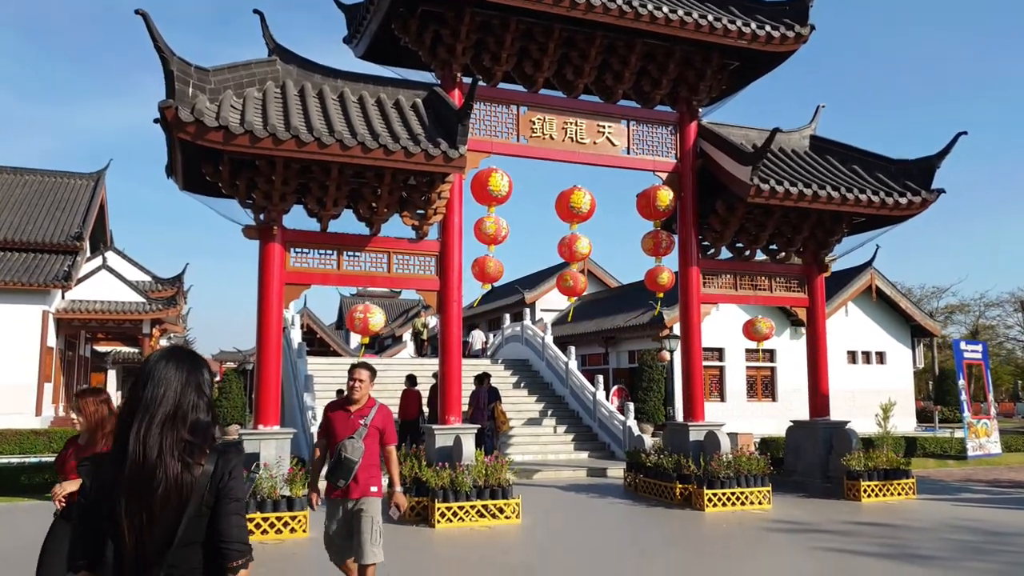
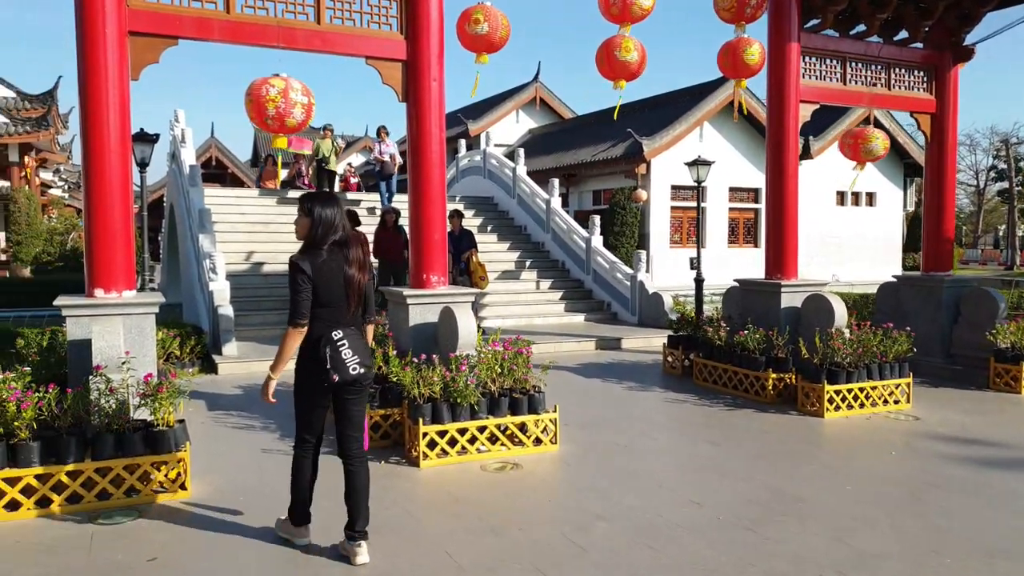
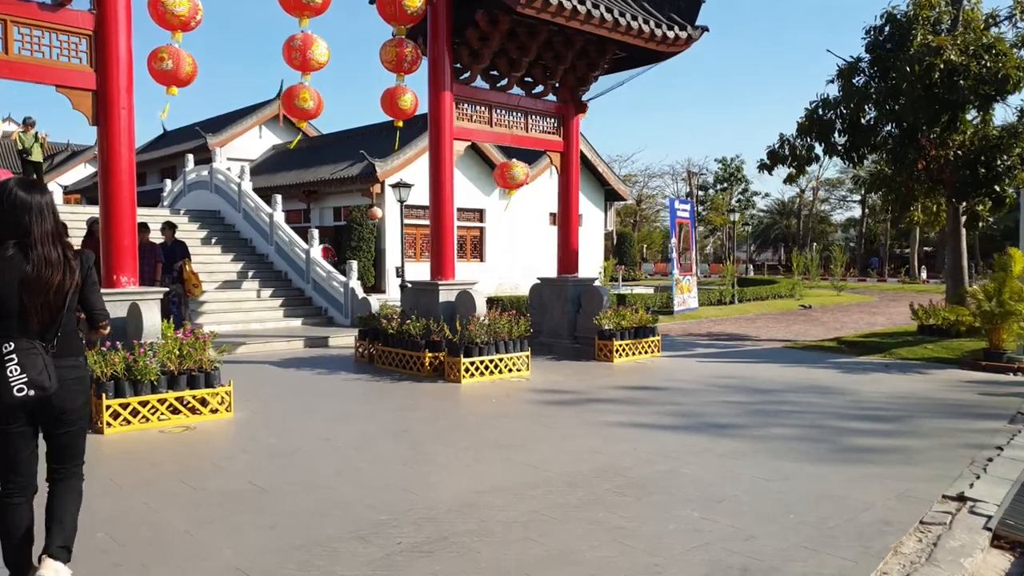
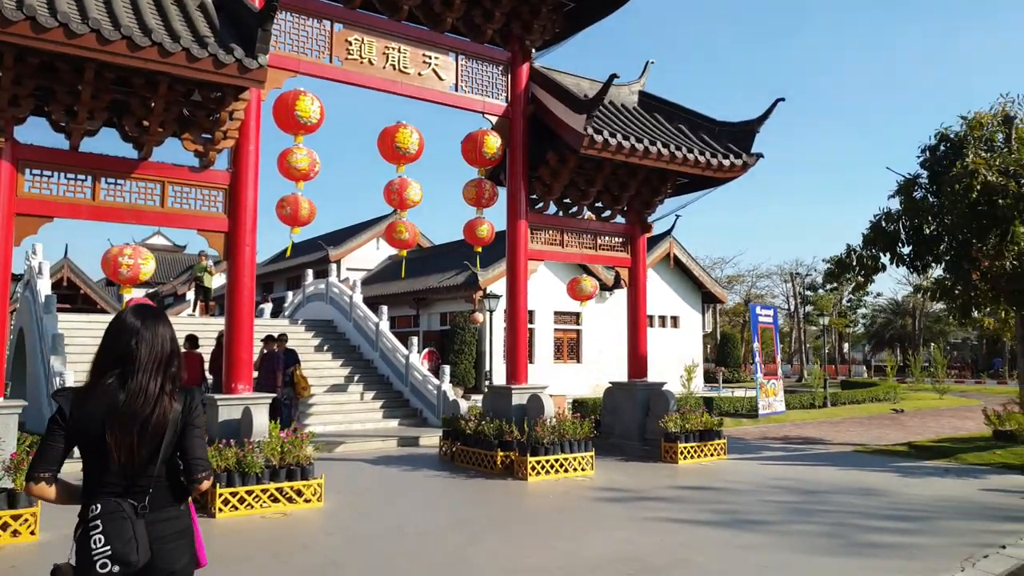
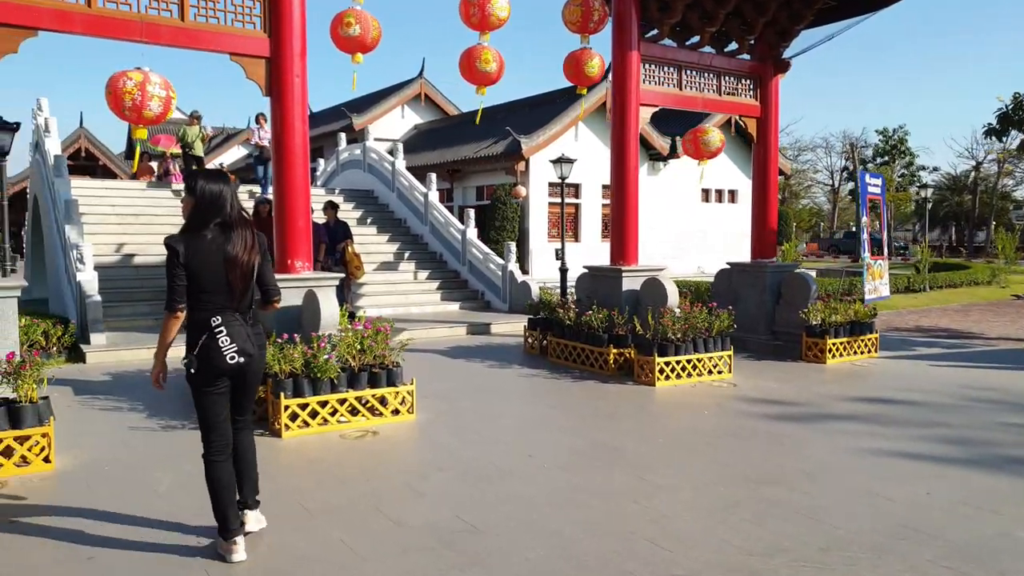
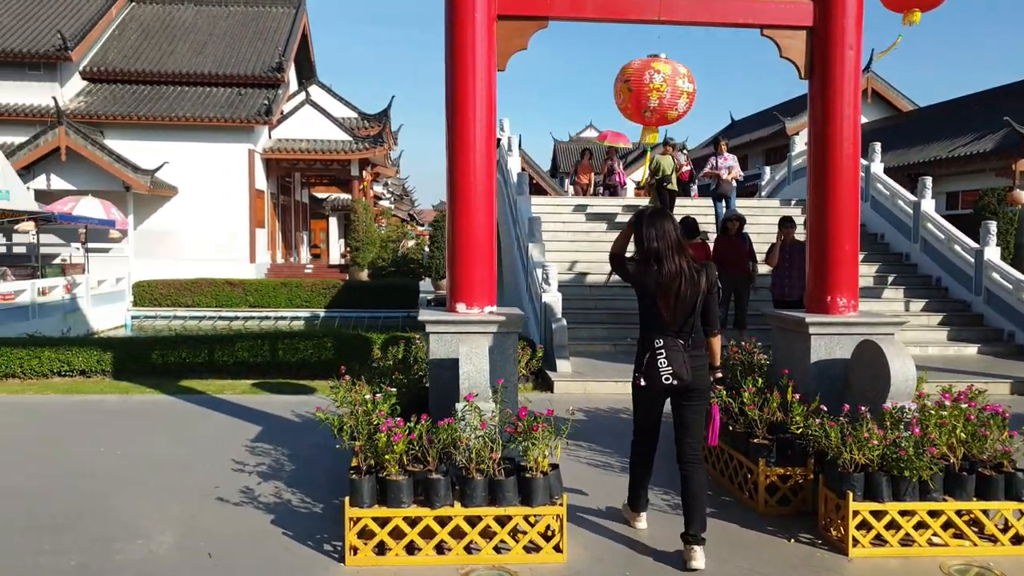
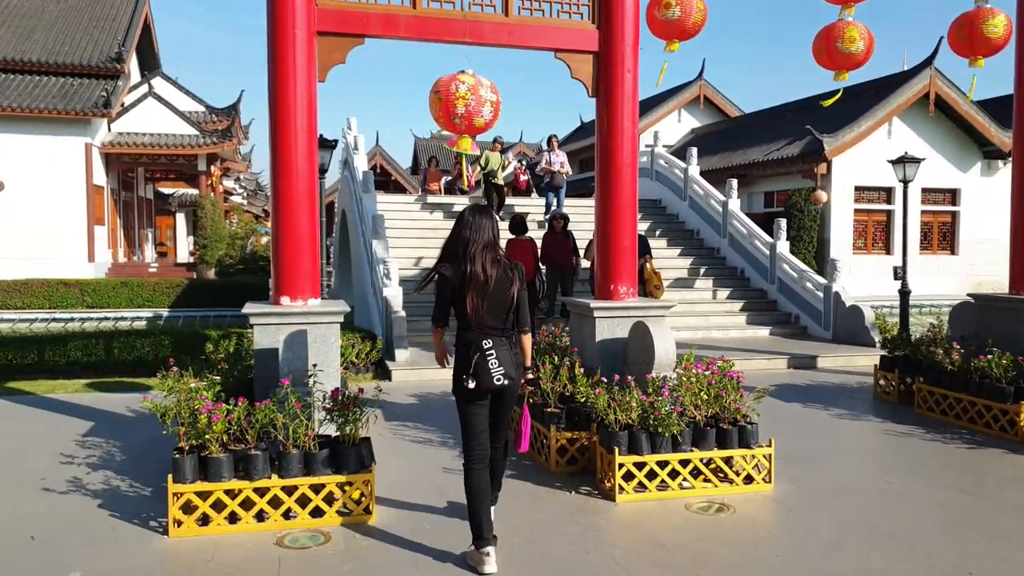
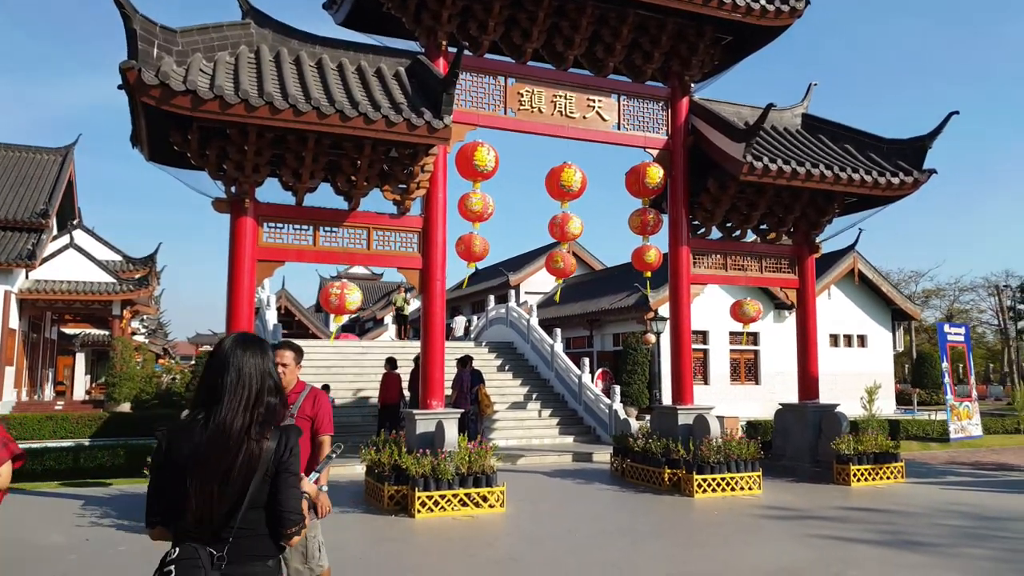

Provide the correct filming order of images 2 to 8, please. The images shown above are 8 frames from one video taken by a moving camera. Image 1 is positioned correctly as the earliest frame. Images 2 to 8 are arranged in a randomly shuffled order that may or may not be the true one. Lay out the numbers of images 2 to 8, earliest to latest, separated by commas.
8, 4, 3, 5, 2, 7, 6
